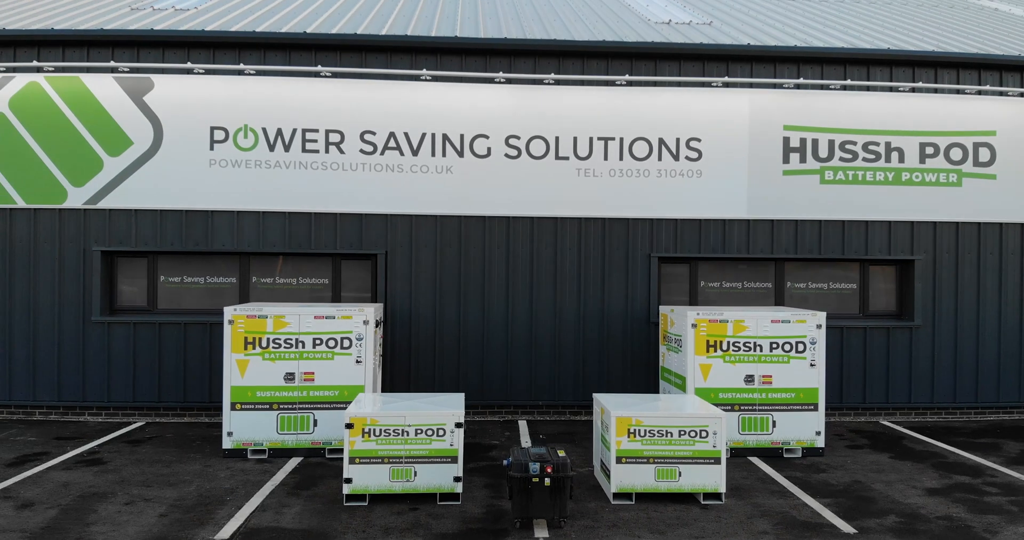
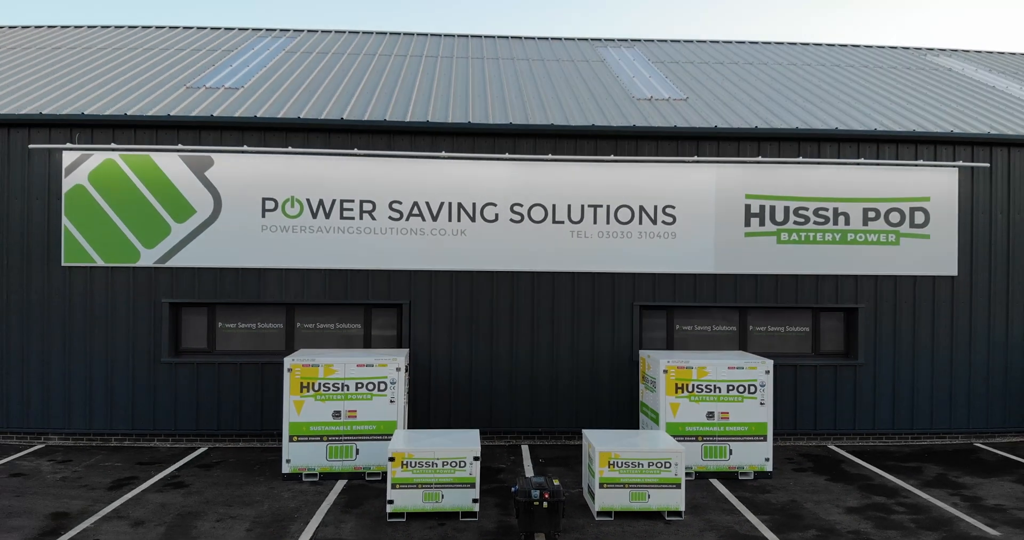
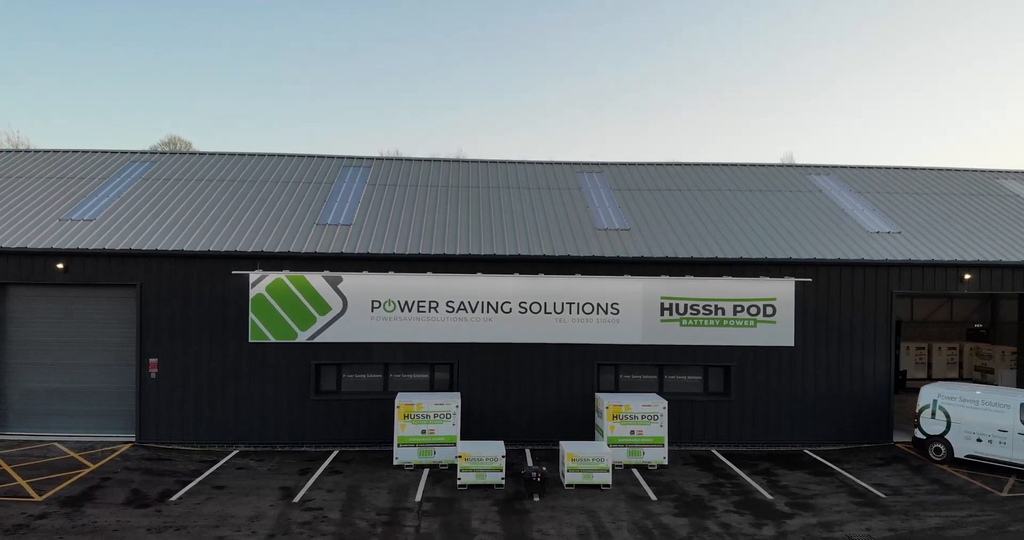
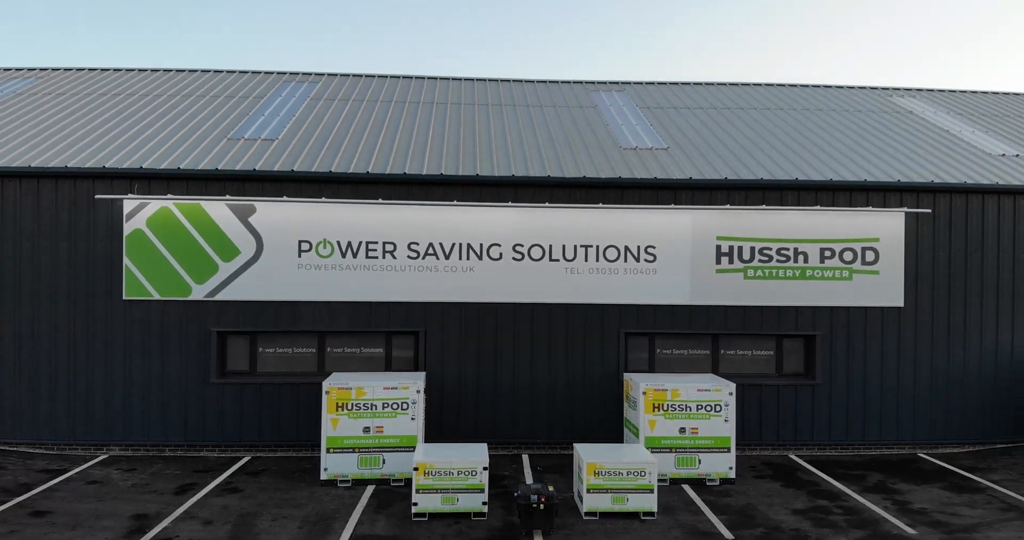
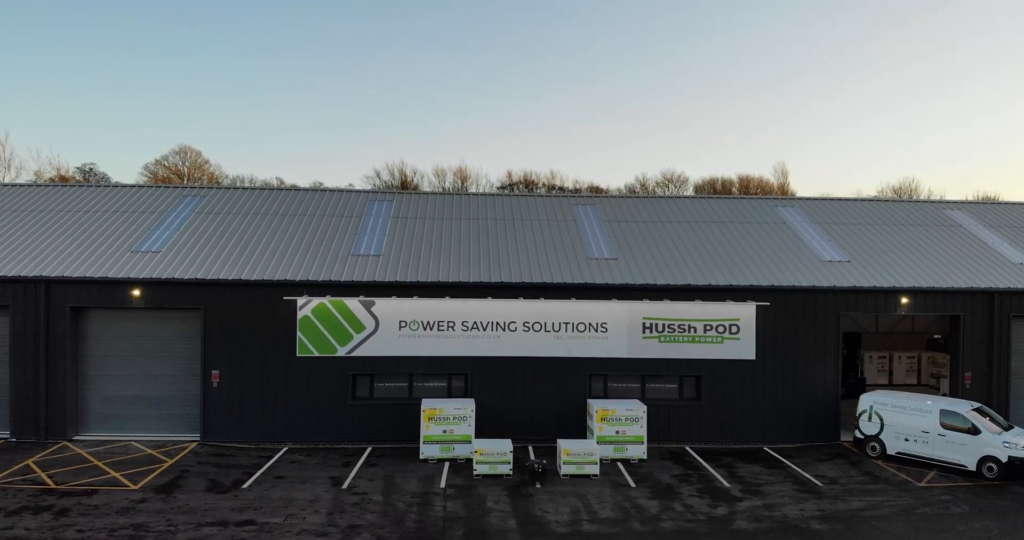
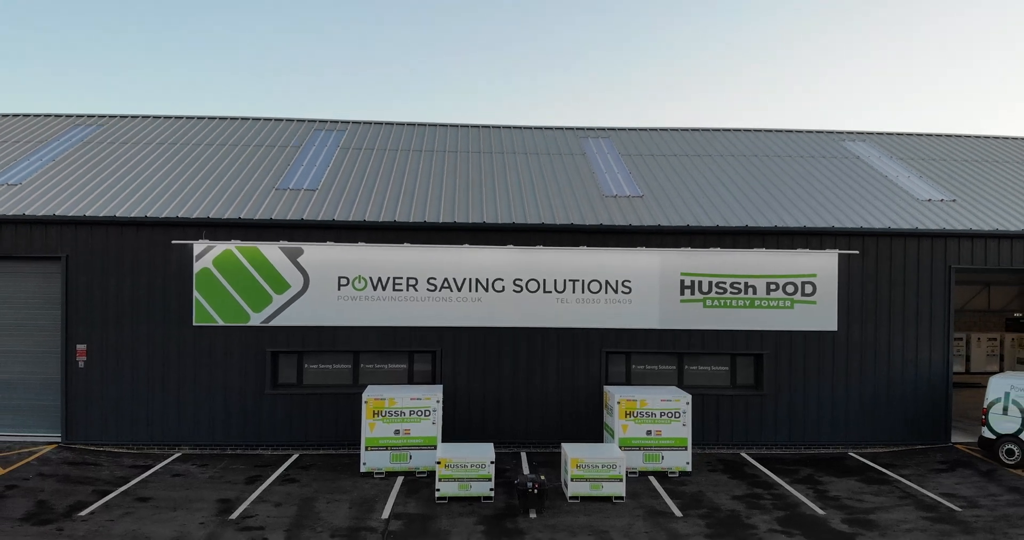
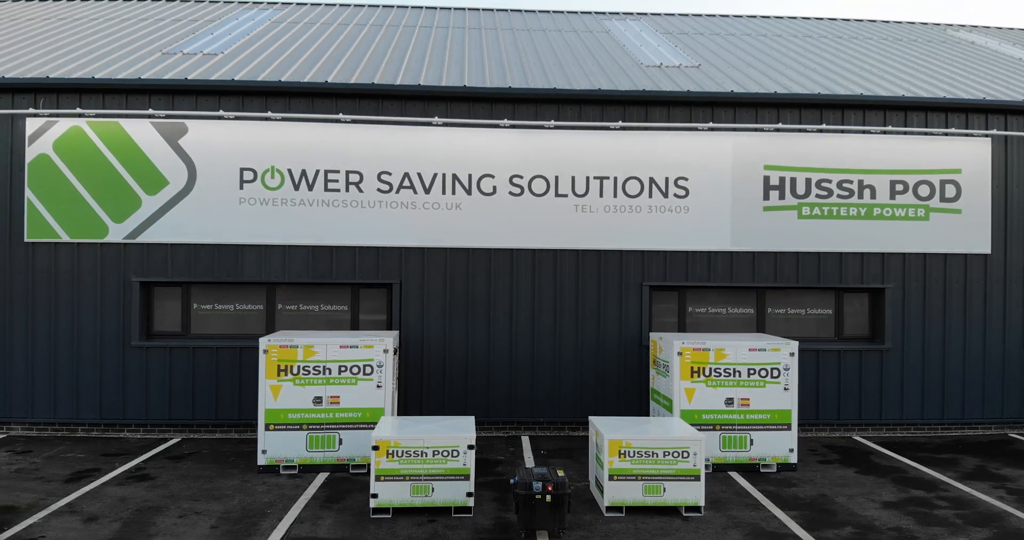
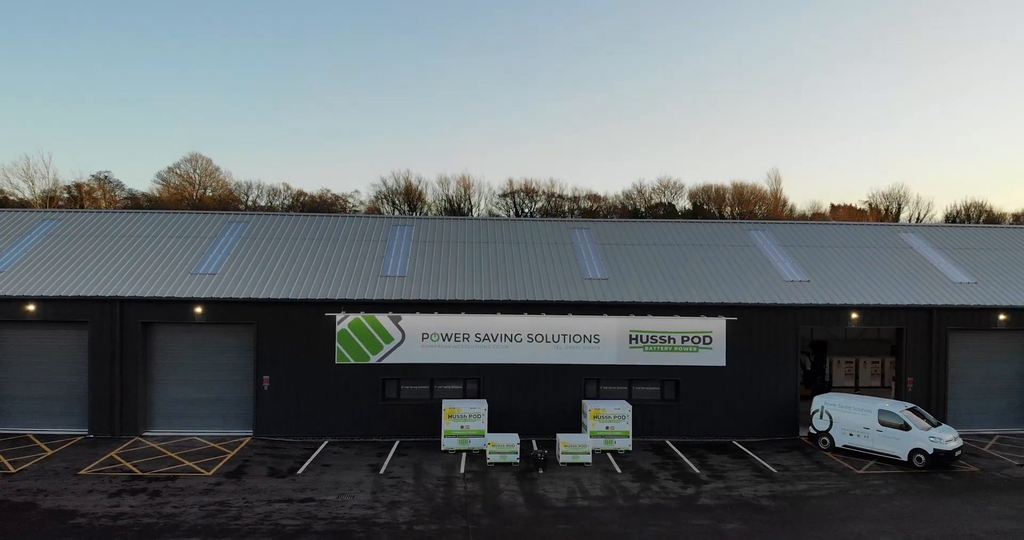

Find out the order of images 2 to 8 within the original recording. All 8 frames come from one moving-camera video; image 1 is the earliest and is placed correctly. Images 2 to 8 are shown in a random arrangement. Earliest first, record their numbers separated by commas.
7, 2, 4, 6, 3, 5, 8
